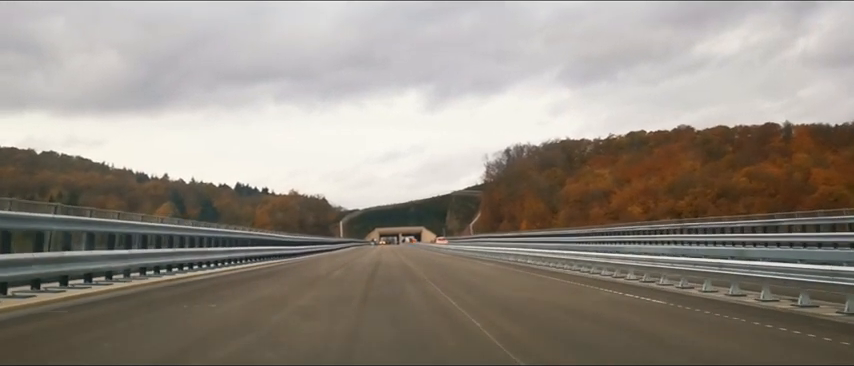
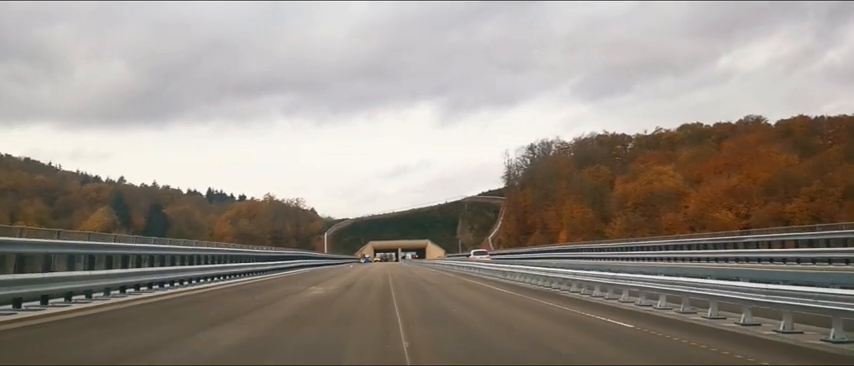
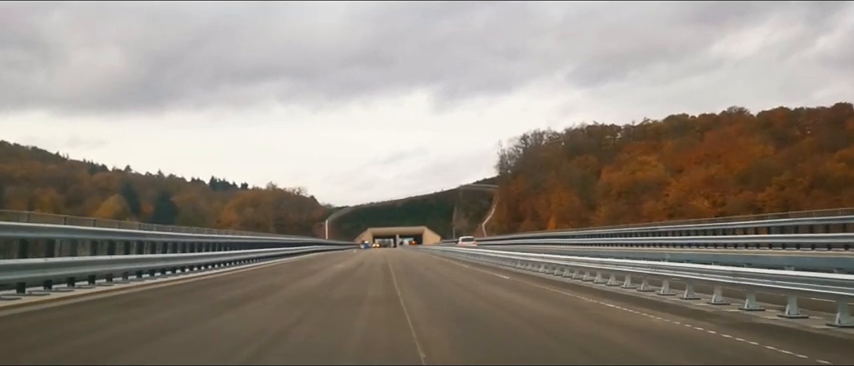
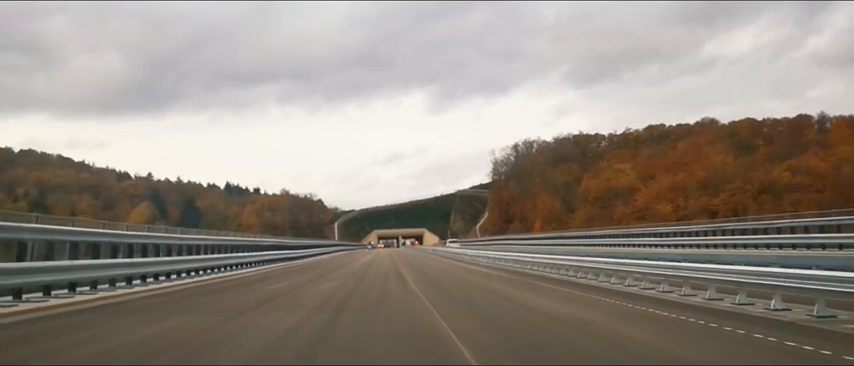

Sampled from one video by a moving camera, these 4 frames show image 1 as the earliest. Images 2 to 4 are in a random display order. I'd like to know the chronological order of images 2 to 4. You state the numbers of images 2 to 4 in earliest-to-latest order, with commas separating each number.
4, 3, 2
